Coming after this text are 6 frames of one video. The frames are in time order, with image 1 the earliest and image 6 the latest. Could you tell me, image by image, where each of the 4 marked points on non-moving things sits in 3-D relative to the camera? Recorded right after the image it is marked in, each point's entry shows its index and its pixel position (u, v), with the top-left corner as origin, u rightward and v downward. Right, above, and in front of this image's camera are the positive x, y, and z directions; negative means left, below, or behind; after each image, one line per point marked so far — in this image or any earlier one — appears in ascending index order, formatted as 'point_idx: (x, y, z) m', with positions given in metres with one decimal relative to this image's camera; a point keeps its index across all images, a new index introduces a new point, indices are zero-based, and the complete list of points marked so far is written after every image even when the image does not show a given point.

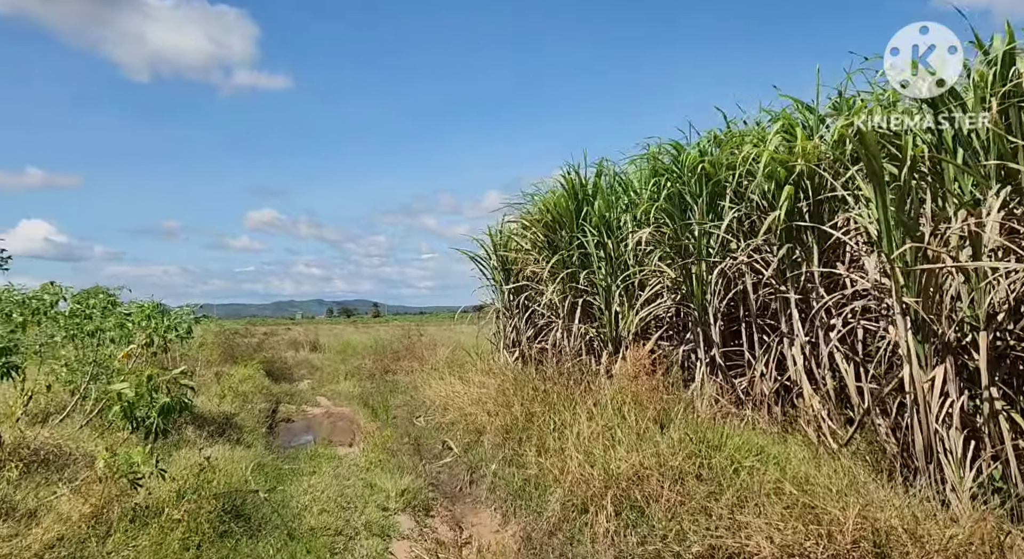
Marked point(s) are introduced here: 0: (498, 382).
0: (-0.1, -0.8, +6.7) m
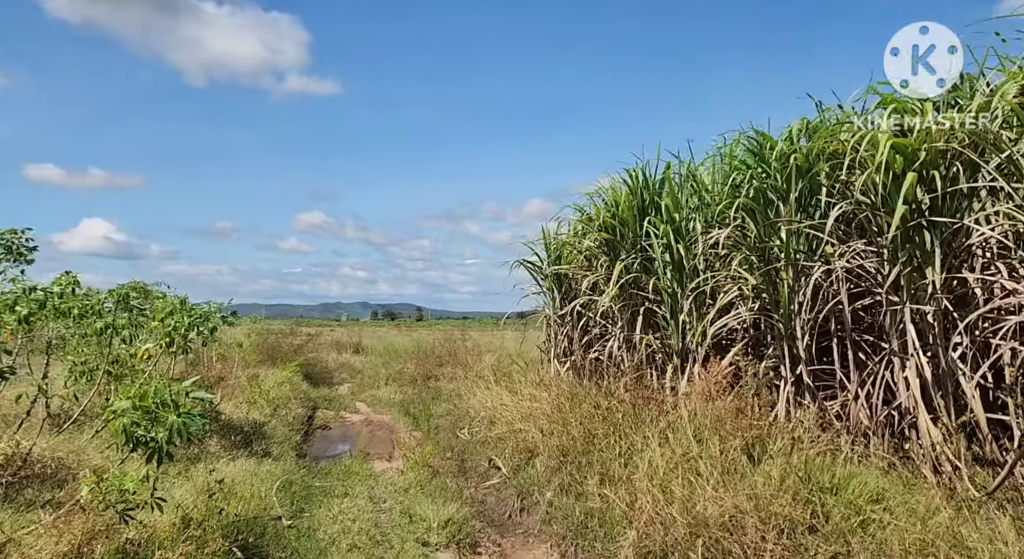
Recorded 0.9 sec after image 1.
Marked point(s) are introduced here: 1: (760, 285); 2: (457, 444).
0: (+0.3, -0.8, +6.0) m
1: (+1.5, 0.0, +5.2) m
2: (-0.5, -1.4, +7.2) m
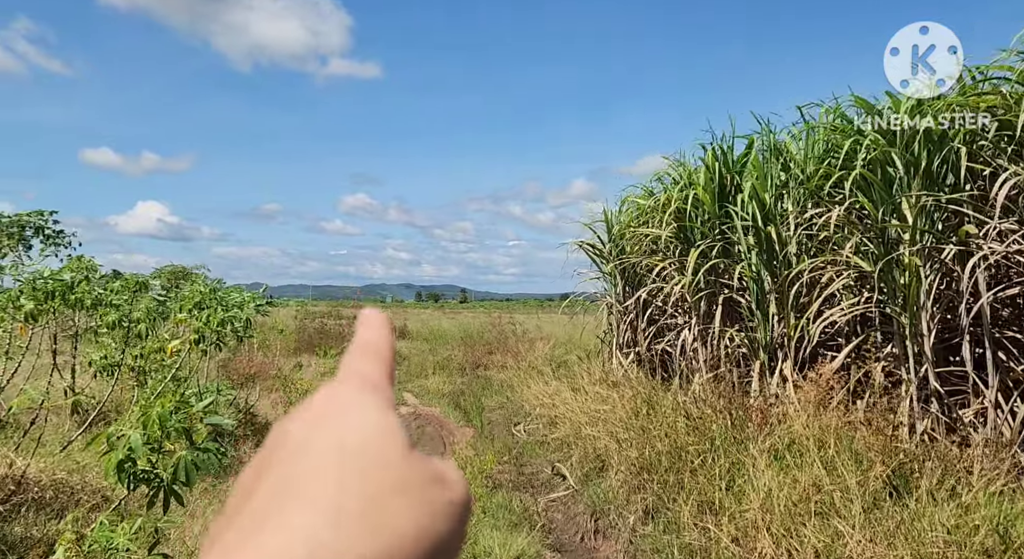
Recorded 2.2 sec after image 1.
0: (+0.7, -0.8, +5.4) m
1: (+1.9, 0.0, +4.4) m
2: (0.0, -1.3, +6.5) m
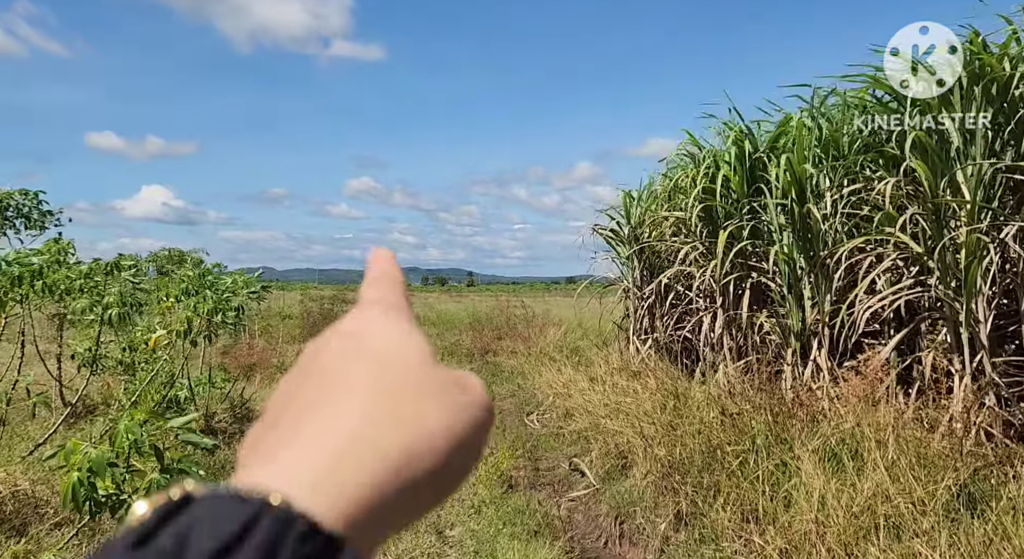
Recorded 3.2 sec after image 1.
0: (+0.8, -0.7, +5.0) m
1: (+2.0, +0.1, +4.1) m
2: (+0.1, -1.1, +6.2) m
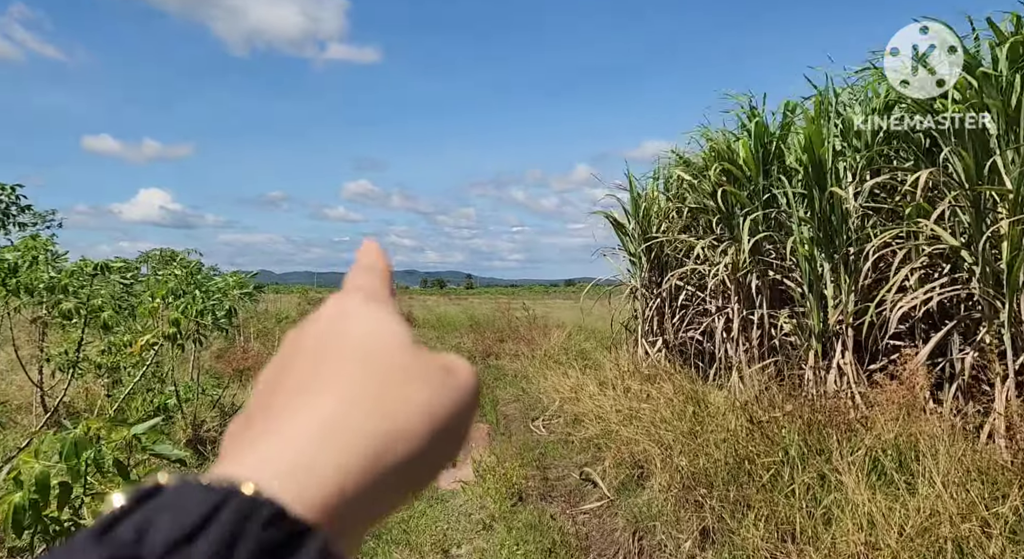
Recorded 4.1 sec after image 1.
0: (+0.9, -0.7, +4.7) m
1: (+2.0, +0.1, +3.8) m
2: (+0.2, -1.1, +5.9) m
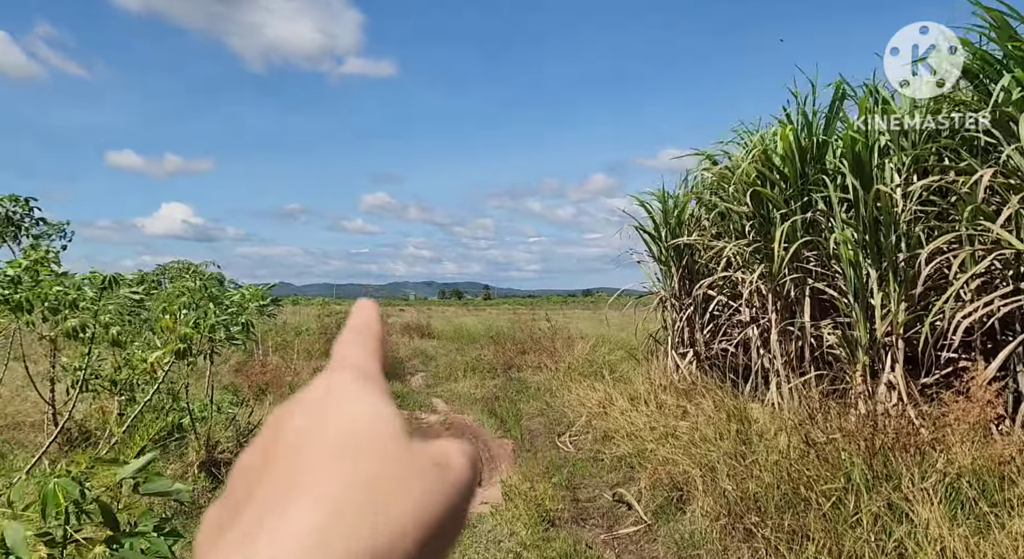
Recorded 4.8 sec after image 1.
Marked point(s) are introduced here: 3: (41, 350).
0: (+1.0, -0.7, +4.5) m
1: (+2.2, +0.1, +3.5) m
2: (+0.3, -1.2, +5.7) m
3: (-2.7, -0.4, +4.8) m
